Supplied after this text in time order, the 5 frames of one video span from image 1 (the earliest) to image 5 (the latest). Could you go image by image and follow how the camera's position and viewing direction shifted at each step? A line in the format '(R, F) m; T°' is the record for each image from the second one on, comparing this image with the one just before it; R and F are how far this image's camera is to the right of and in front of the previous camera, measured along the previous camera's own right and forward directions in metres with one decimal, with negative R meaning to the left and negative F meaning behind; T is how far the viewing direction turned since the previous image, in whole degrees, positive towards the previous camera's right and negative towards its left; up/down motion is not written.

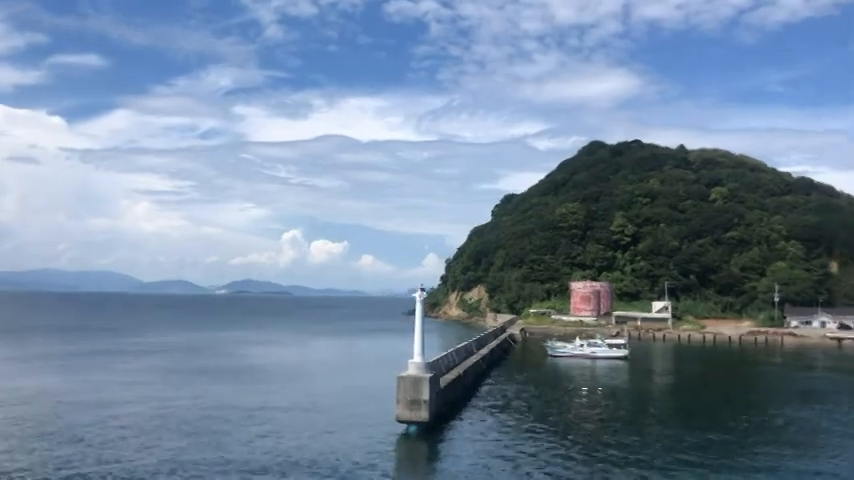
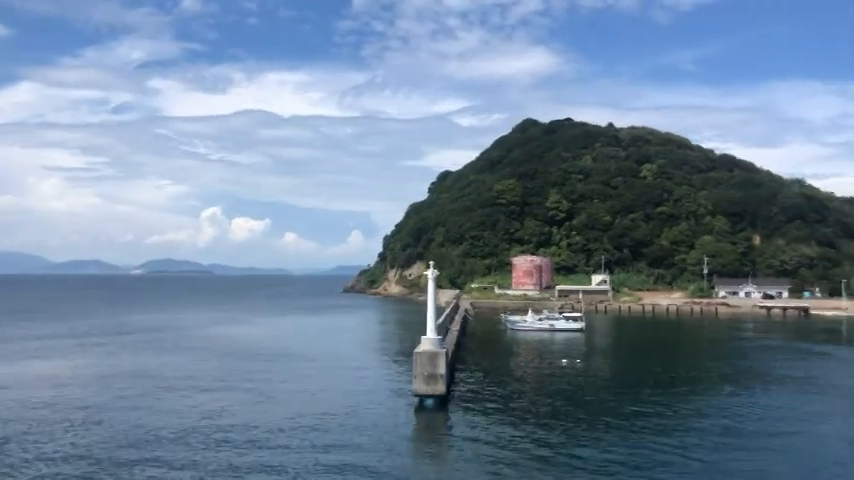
(-2.2, -0.5) m; +6°
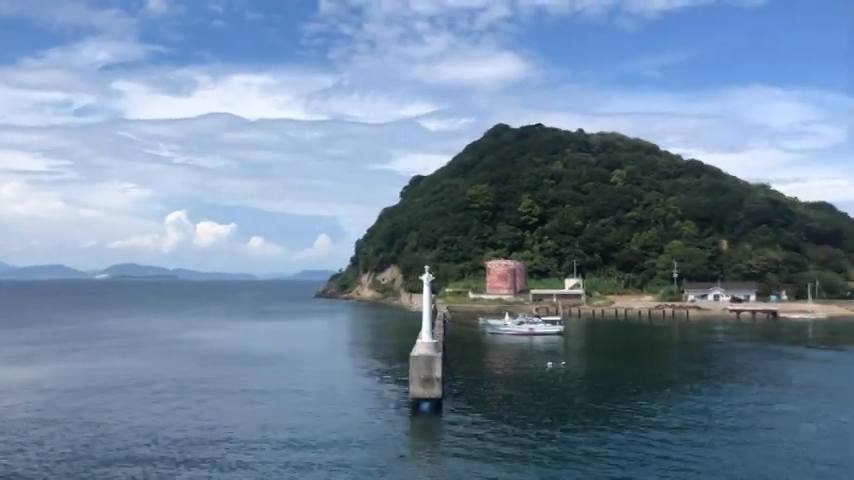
(-0.7, -0.2) m; +2°
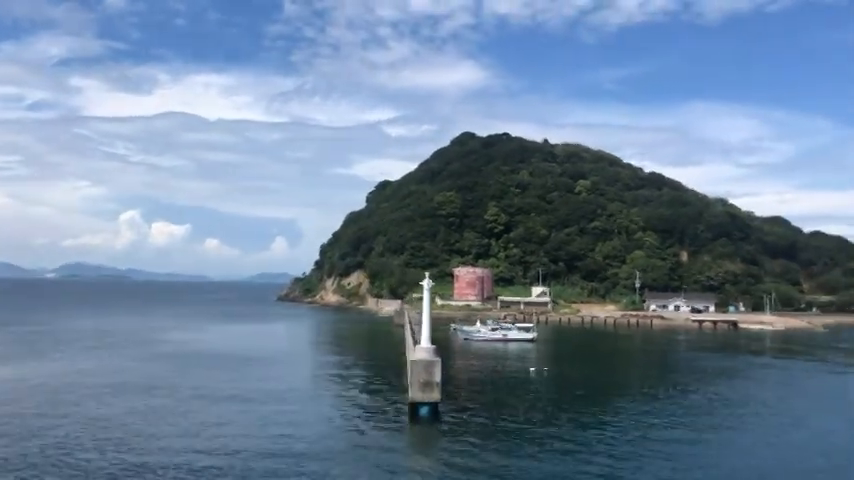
(-1.1, -0.4) m; +3°
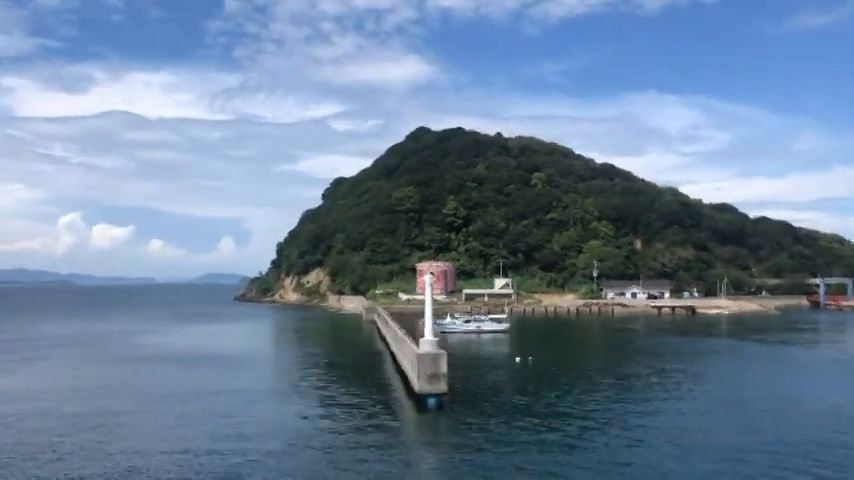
(-1.4, -0.5) m; +4°
